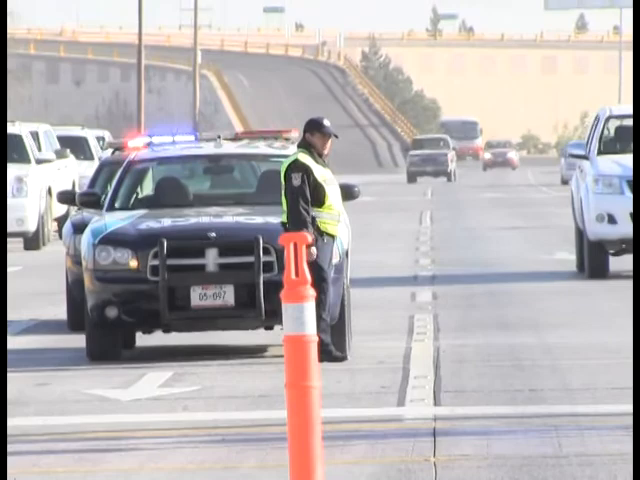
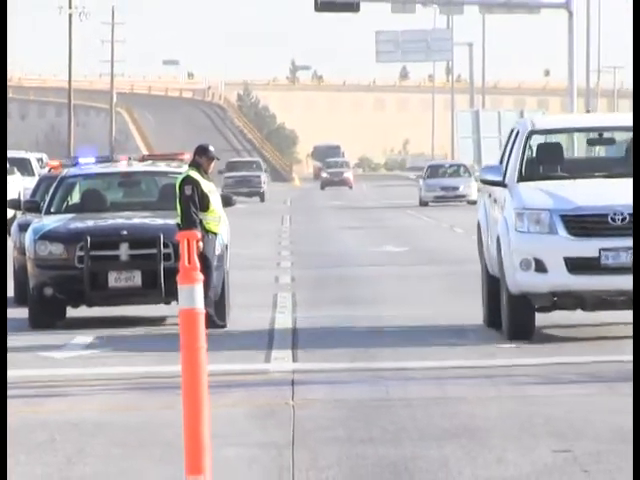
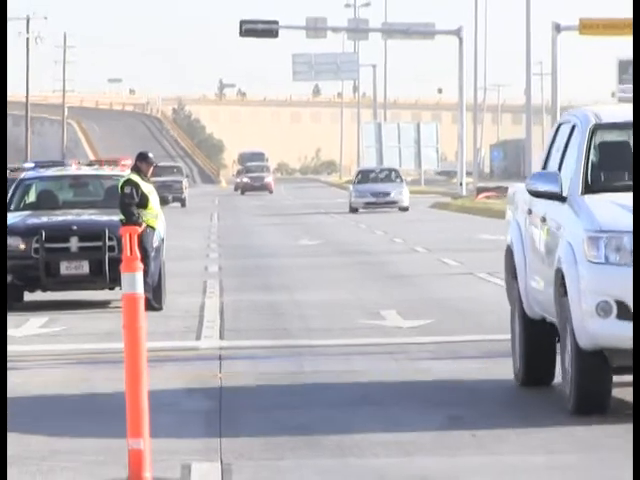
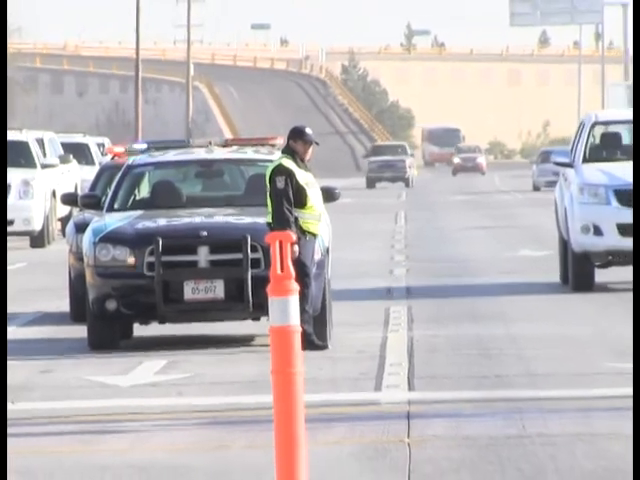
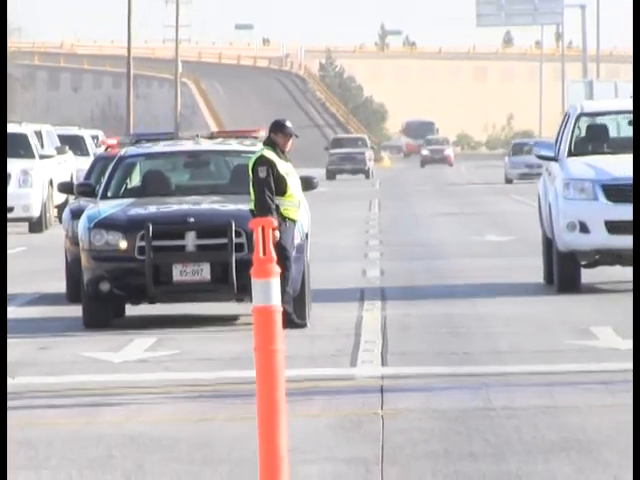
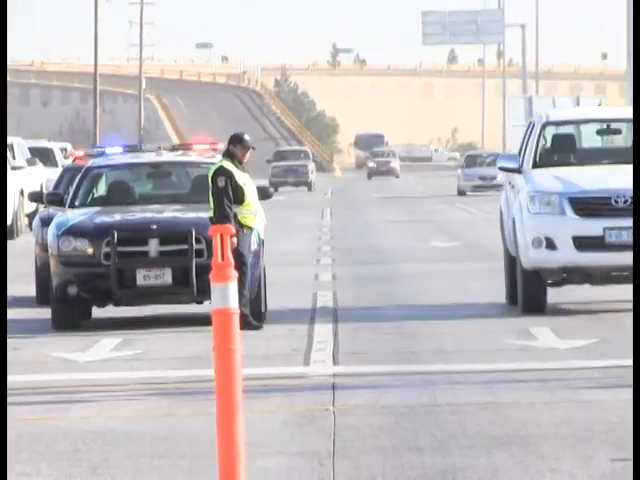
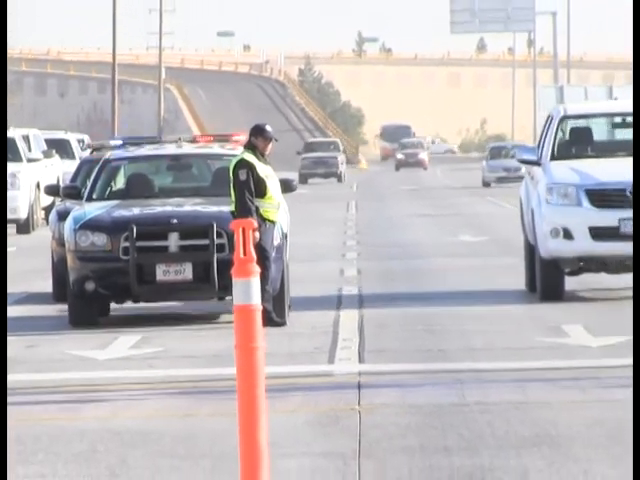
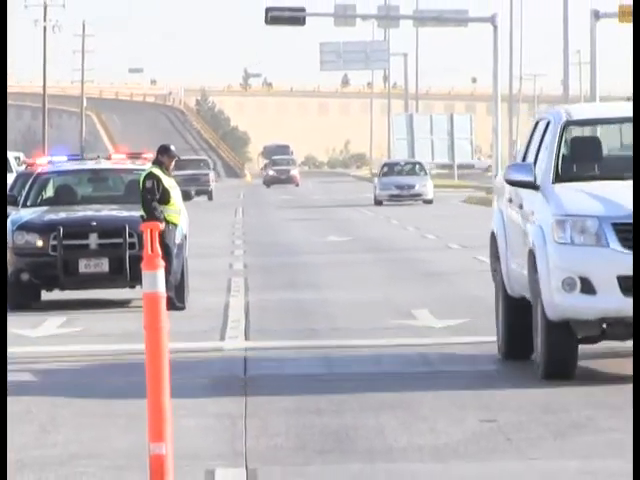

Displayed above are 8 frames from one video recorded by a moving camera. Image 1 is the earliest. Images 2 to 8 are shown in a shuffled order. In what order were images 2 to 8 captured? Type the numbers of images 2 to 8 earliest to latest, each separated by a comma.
4, 5, 7, 6, 2, 8, 3
